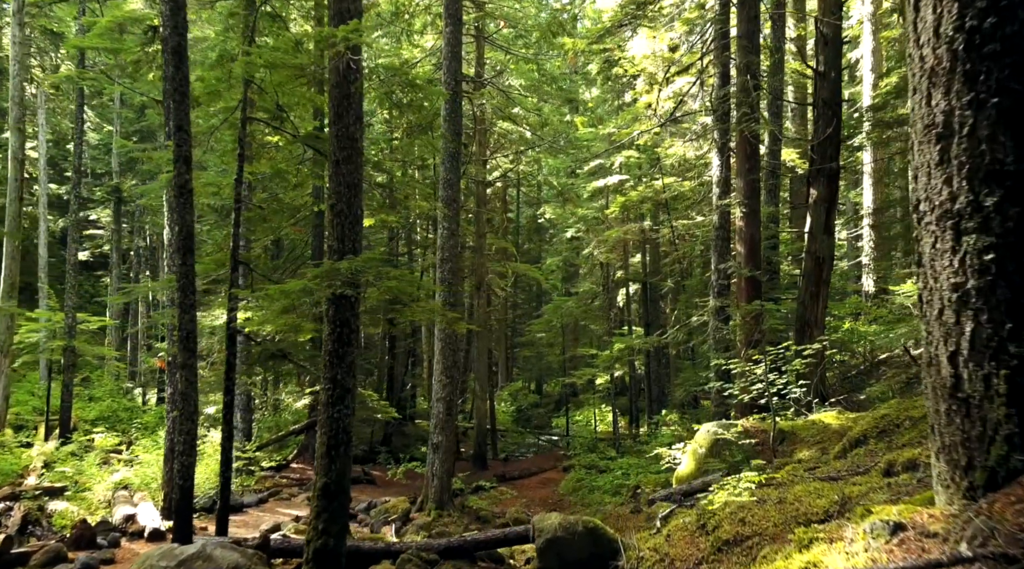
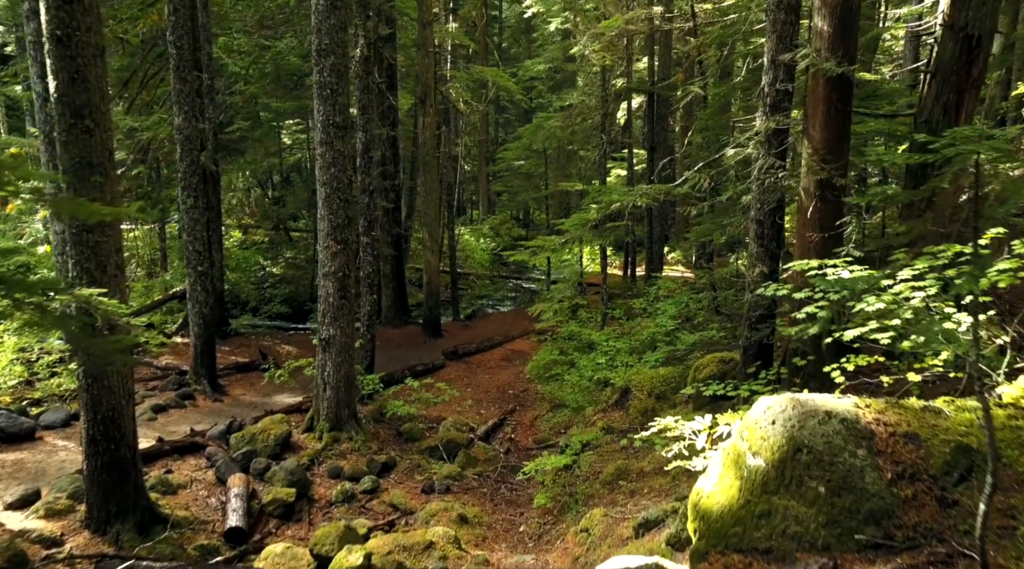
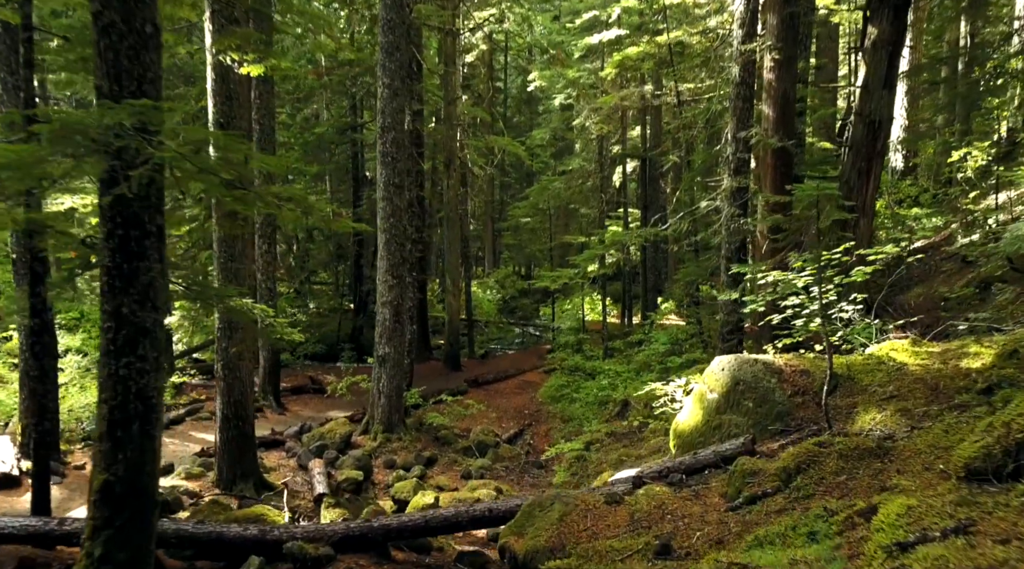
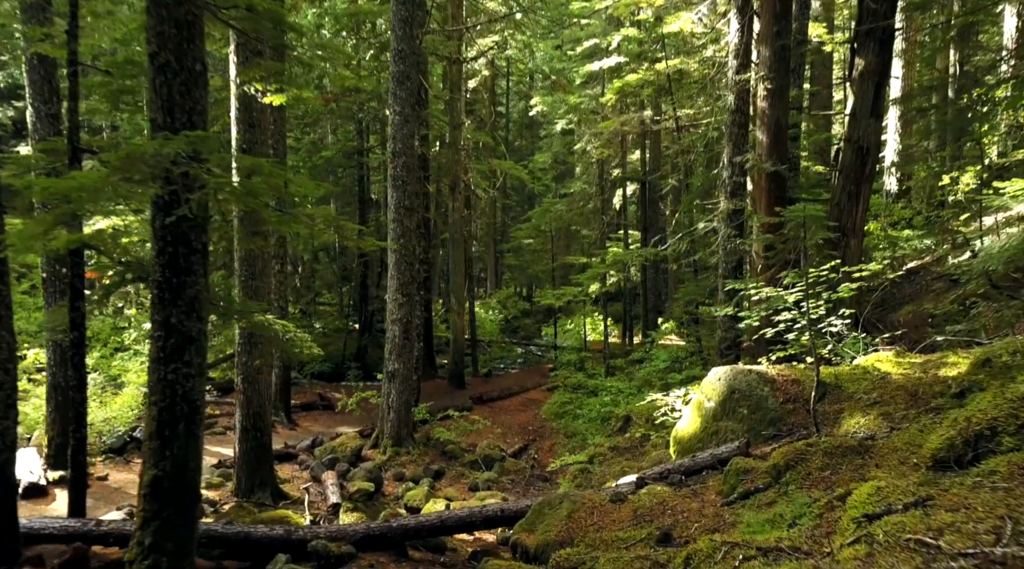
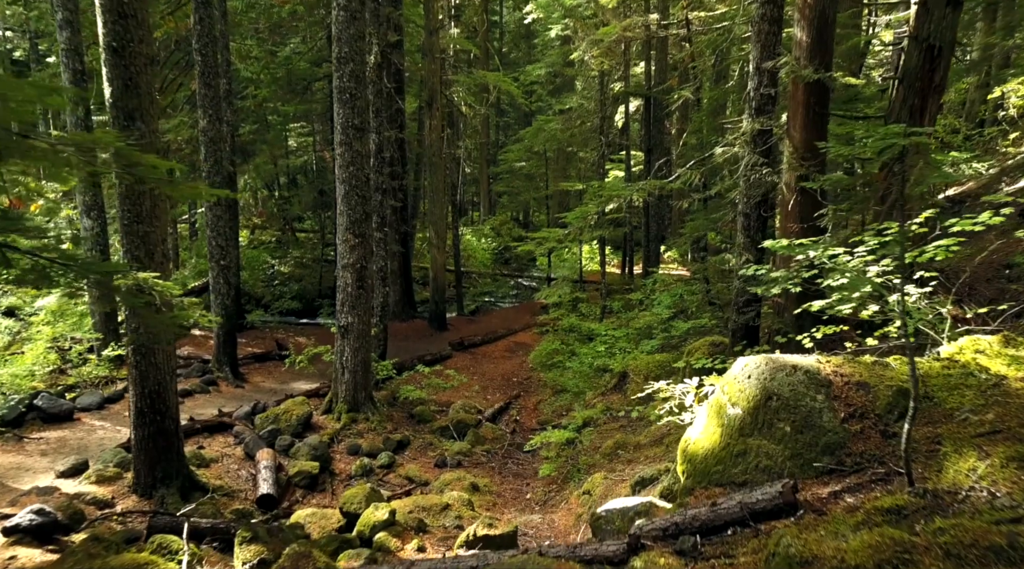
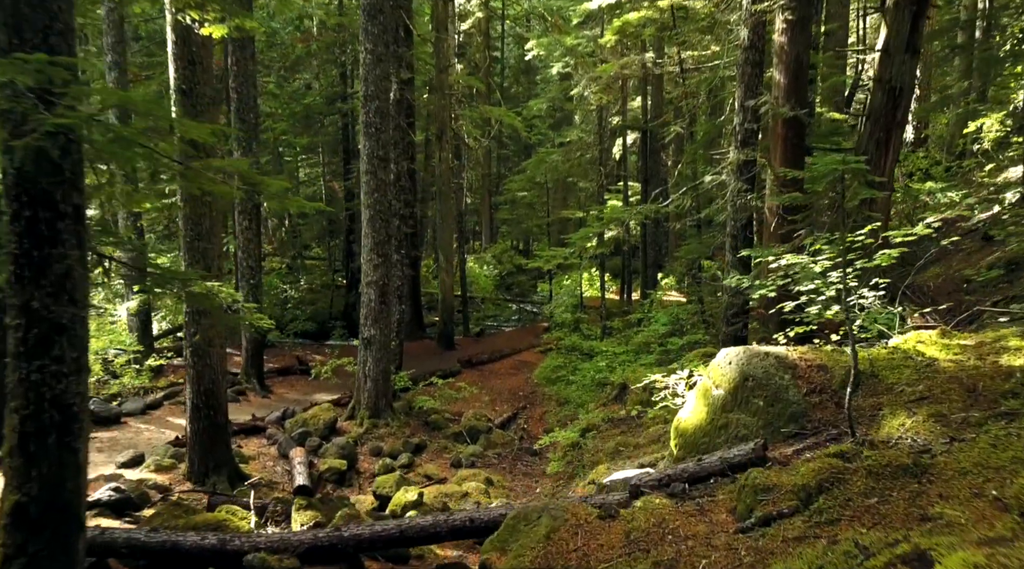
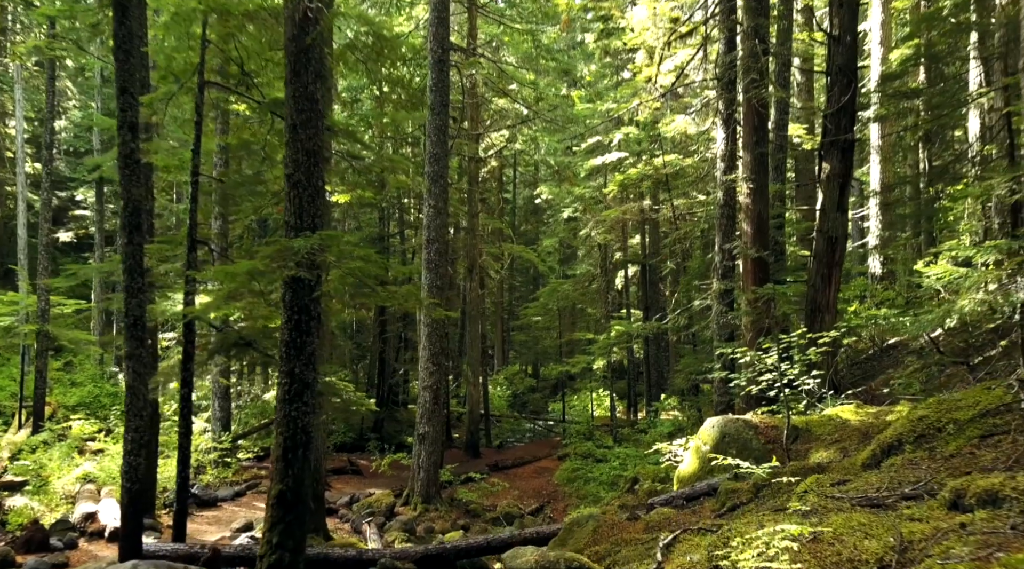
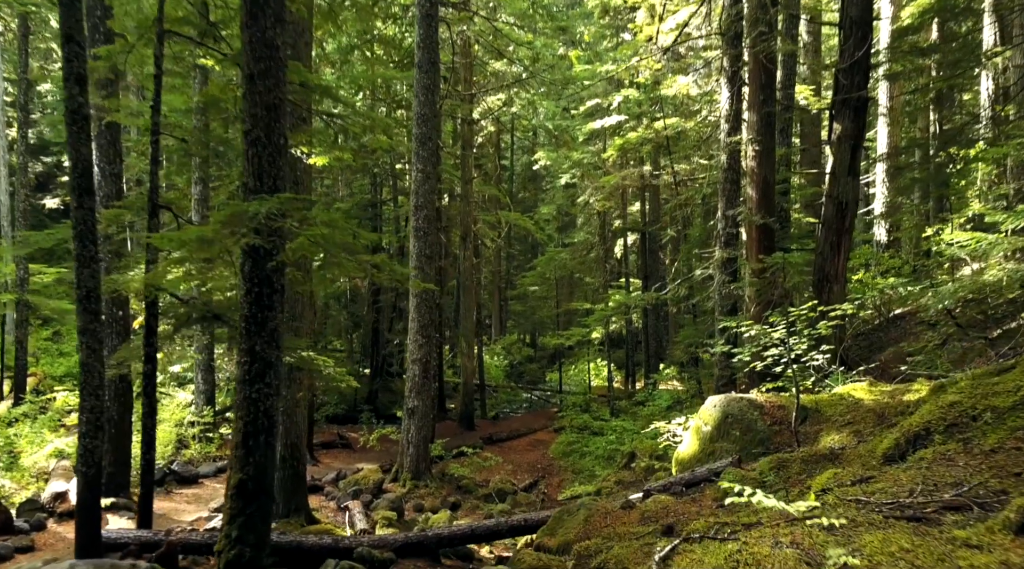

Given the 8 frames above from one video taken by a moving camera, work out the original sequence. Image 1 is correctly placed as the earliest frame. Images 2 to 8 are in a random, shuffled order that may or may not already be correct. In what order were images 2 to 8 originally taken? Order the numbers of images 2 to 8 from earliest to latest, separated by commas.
7, 8, 4, 3, 6, 5, 2
